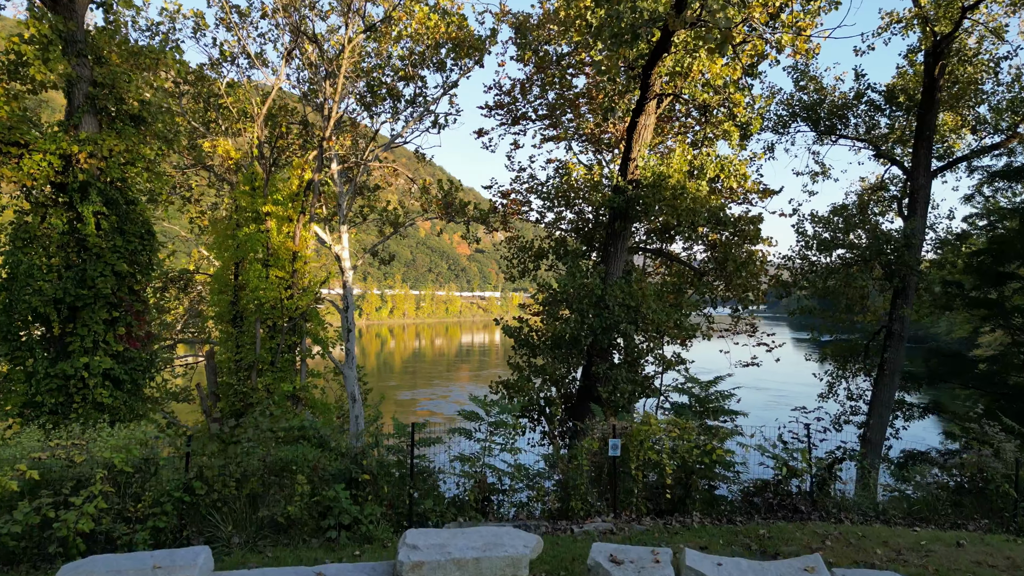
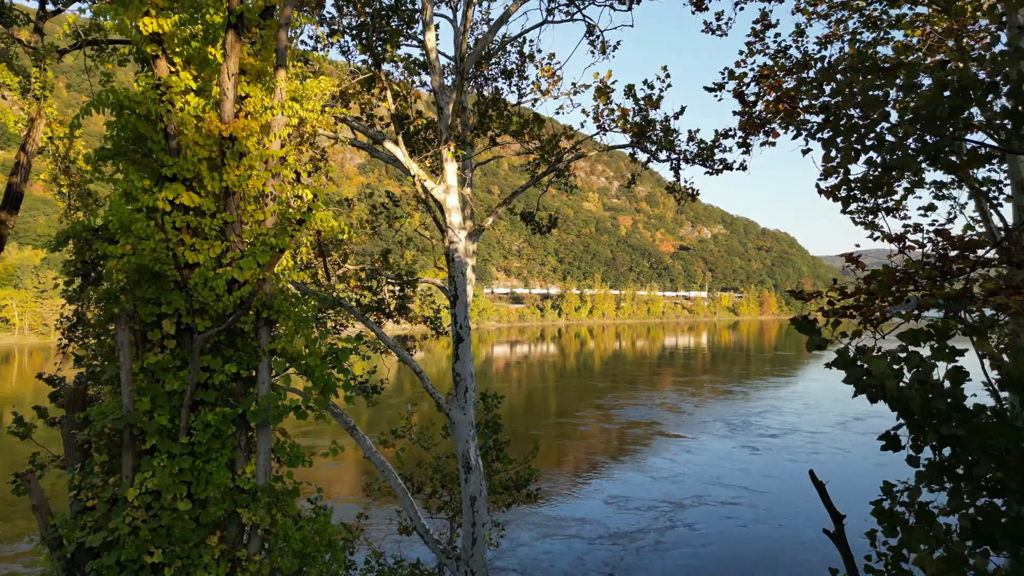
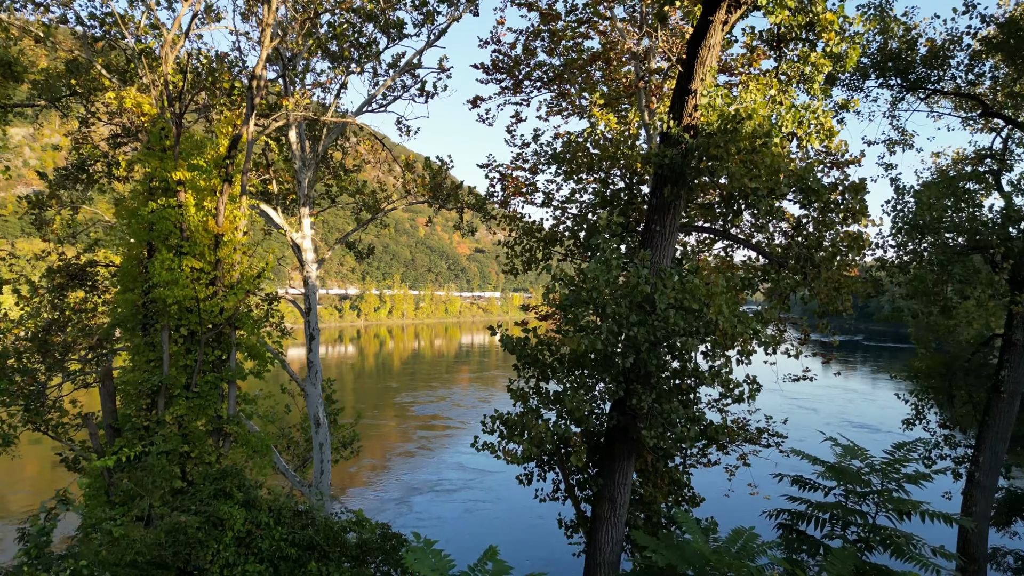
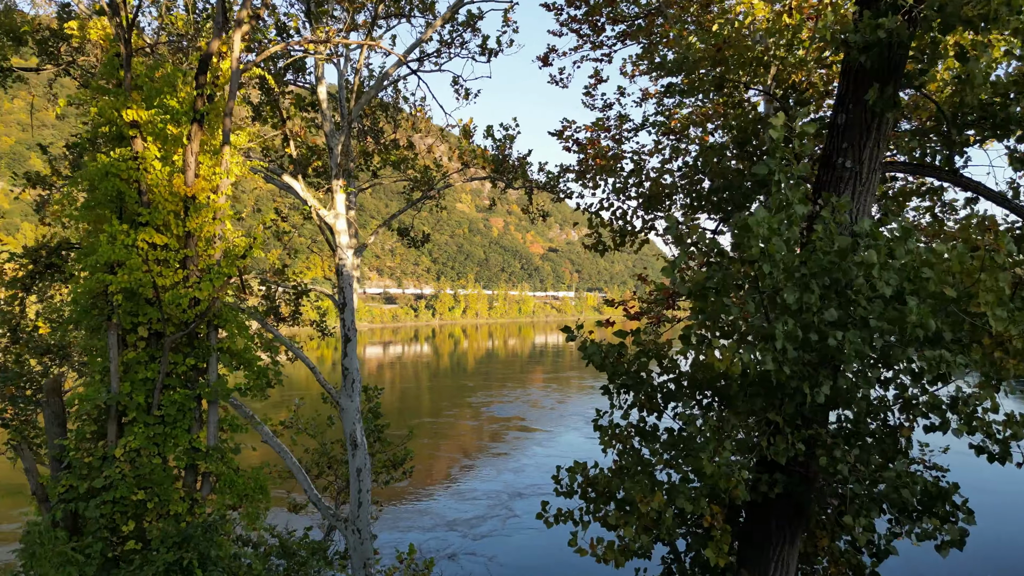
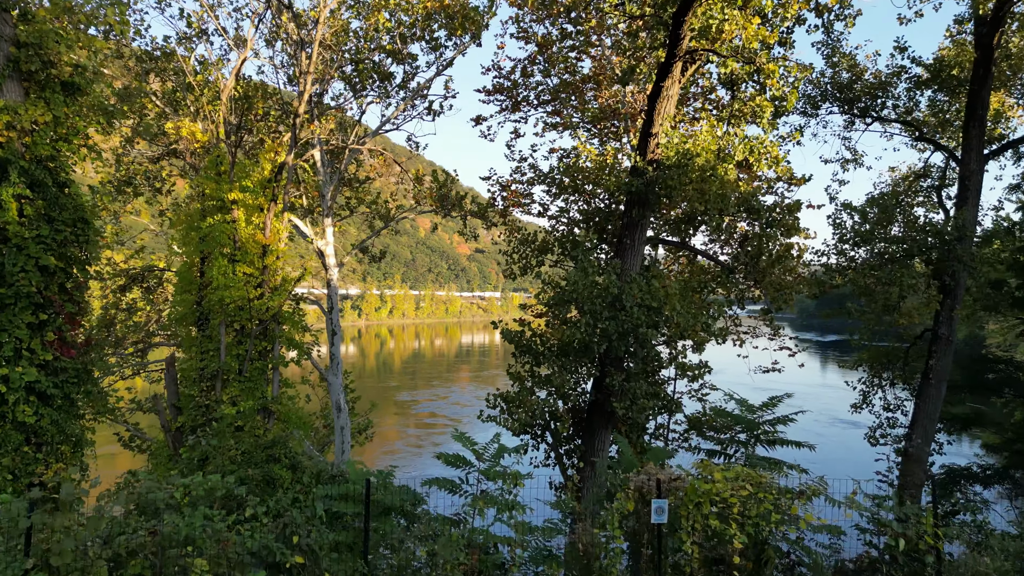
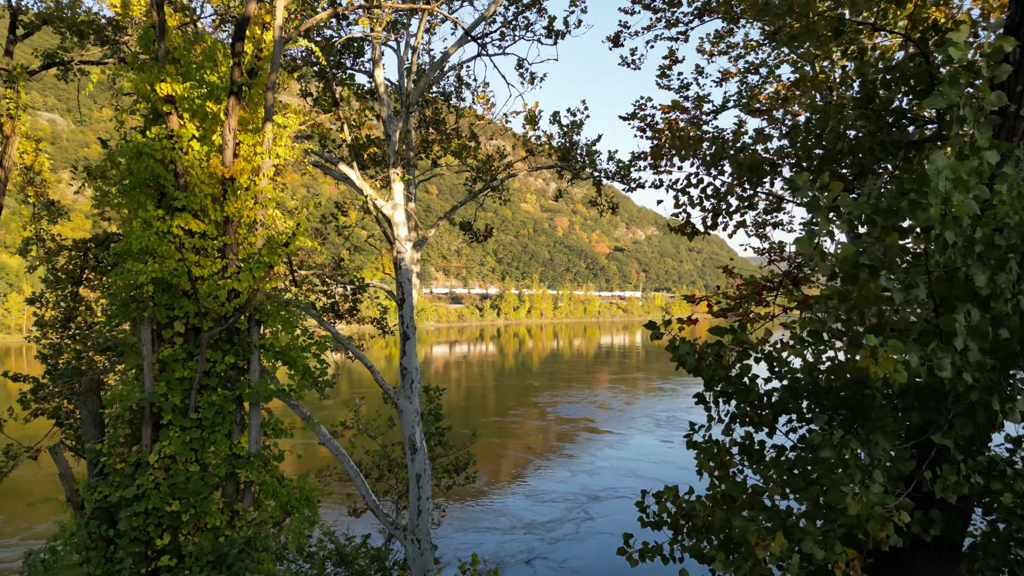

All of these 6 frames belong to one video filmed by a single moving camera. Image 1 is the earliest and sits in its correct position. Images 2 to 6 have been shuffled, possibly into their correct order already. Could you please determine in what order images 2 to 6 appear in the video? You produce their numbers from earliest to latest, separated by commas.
5, 3, 4, 6, 2
